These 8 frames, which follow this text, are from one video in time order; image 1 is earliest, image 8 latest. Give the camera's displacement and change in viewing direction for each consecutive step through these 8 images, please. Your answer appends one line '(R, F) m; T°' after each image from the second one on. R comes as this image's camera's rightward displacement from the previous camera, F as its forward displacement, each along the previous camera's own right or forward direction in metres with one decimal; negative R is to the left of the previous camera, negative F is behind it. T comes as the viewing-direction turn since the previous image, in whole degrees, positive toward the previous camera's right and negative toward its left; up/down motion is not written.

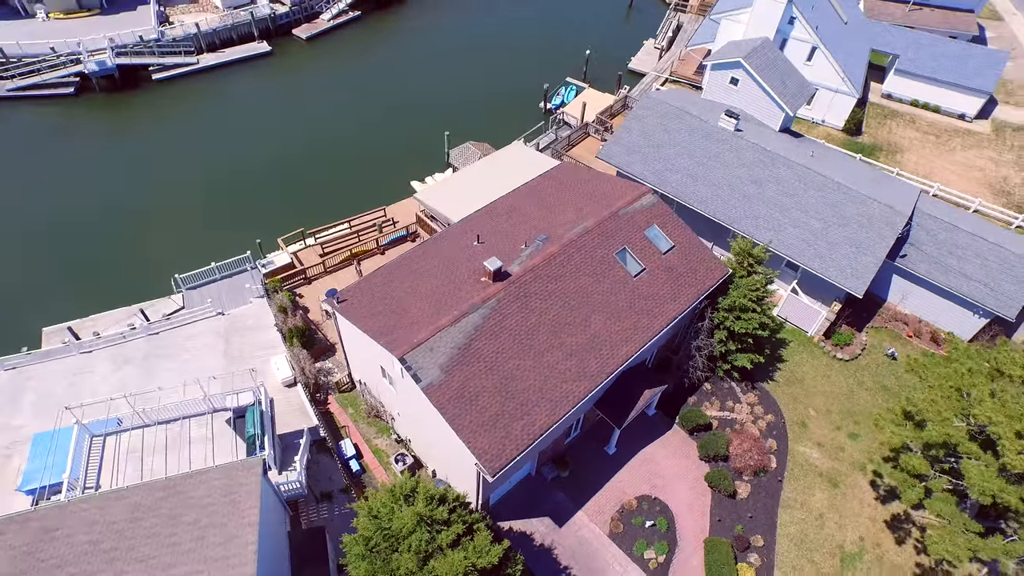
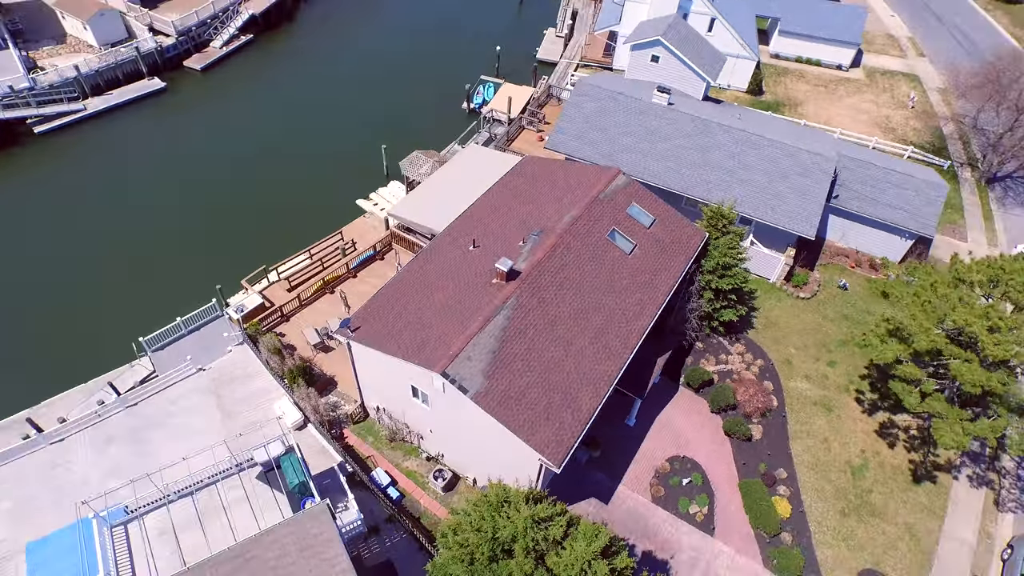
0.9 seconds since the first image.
(-4.3, 0.0) m; +9°
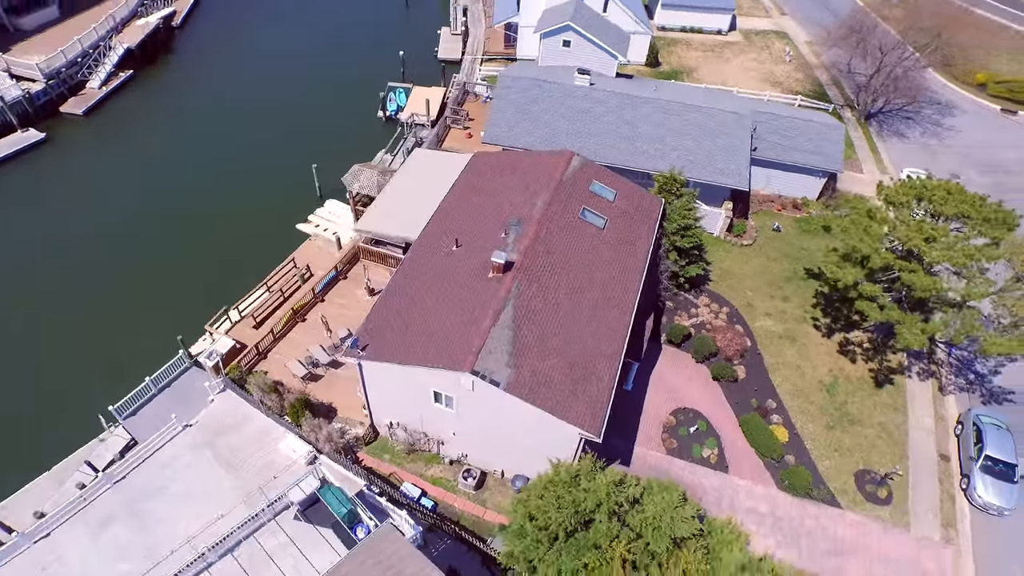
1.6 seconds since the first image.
(-3.8, -0.2) m; +9°
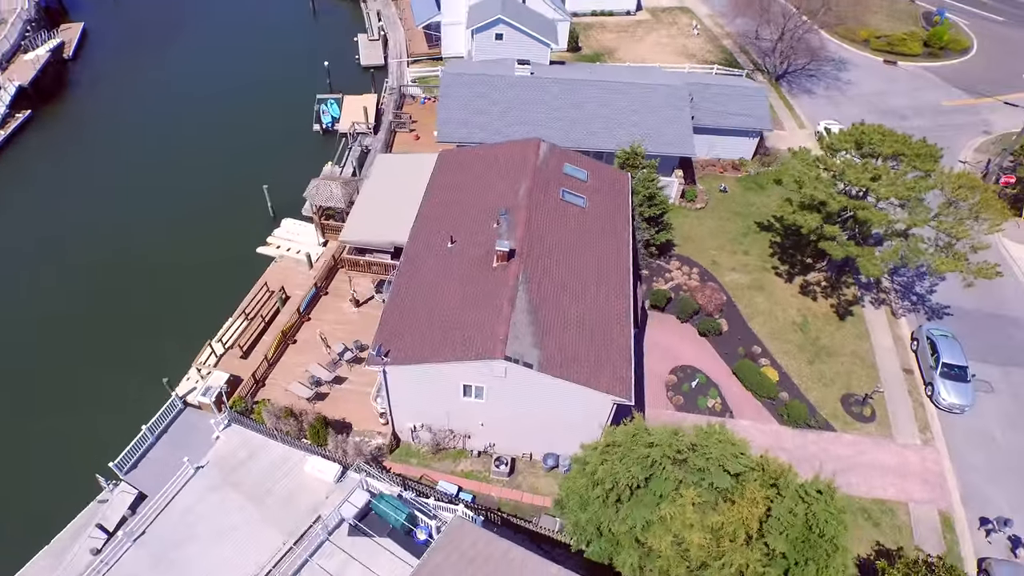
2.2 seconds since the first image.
(-3.5, -0.3) m; +8°
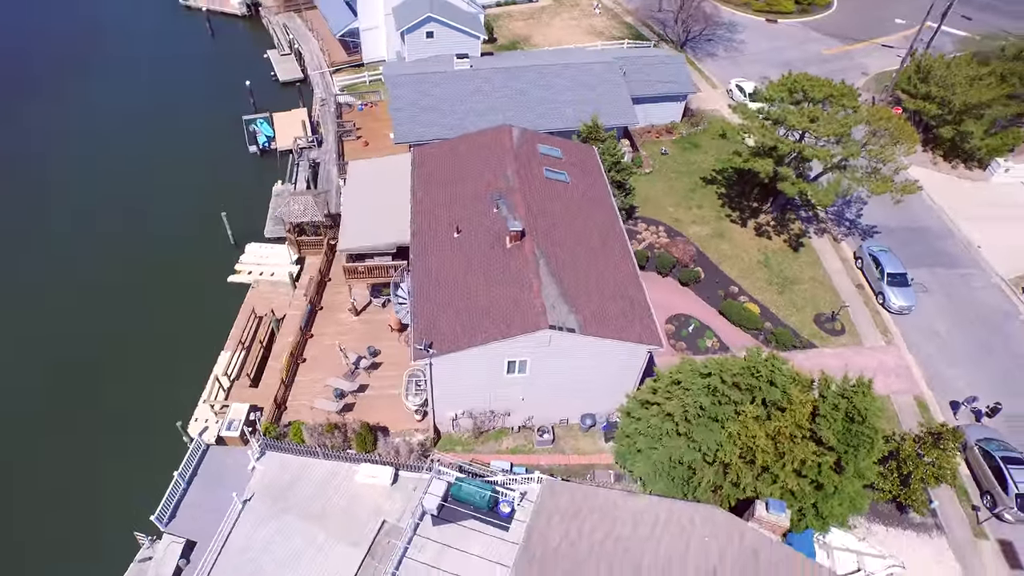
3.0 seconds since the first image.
(-4.6, -0.7) m; +9°
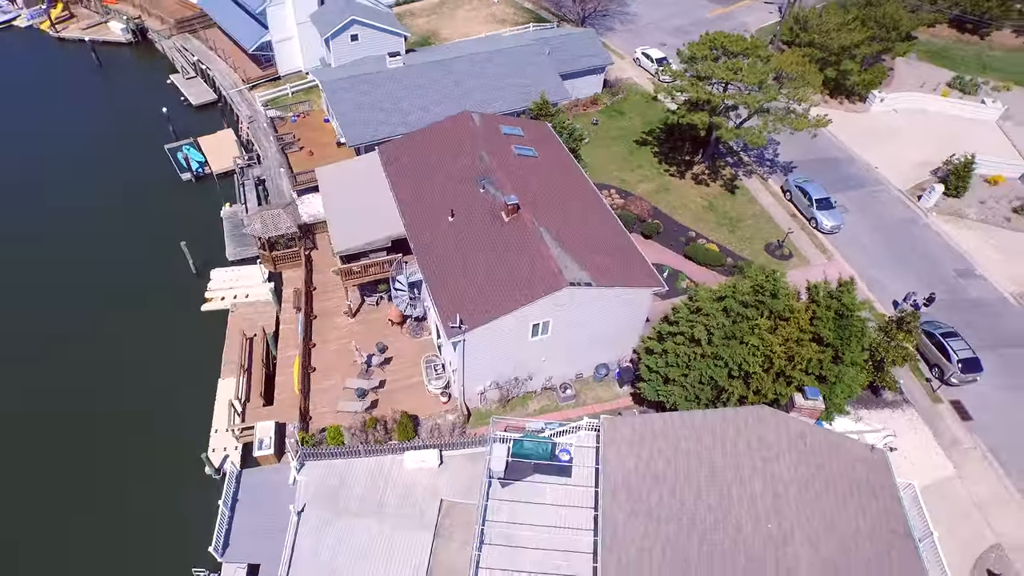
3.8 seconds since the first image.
(-4.4, -1.0) m; +9°
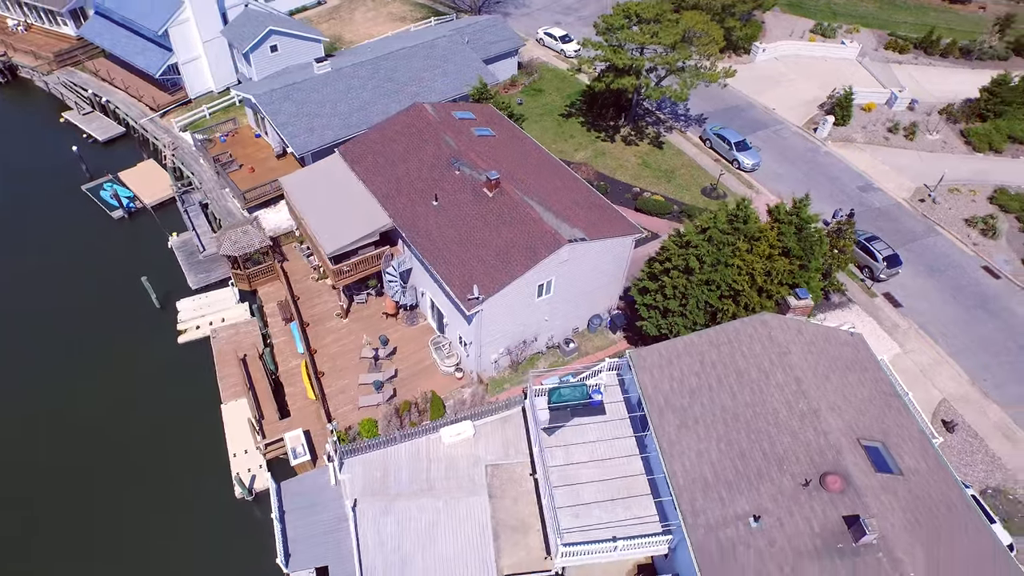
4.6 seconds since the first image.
(-4.3, -1.1) m; +9°
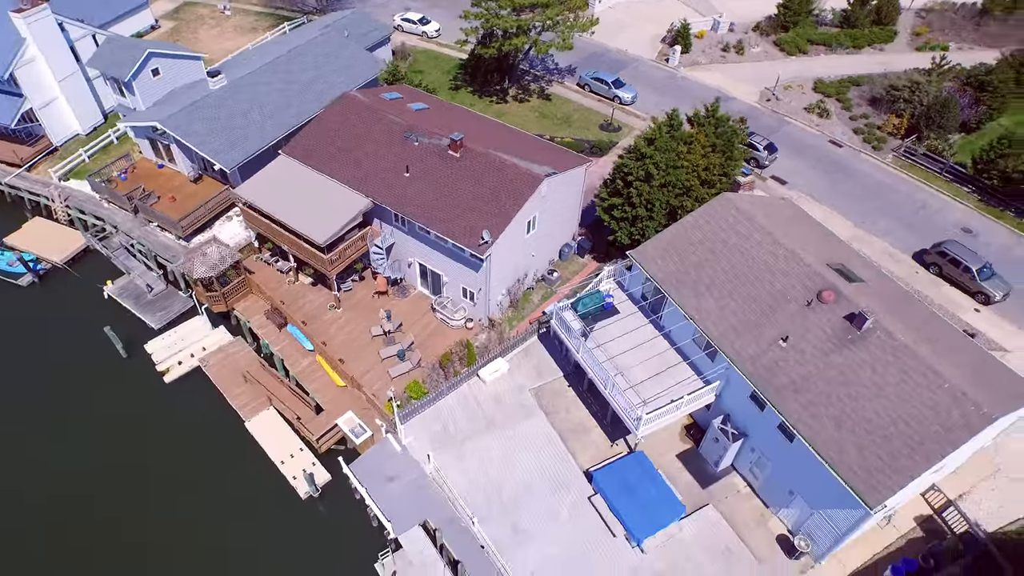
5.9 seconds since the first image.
(-6.8, -1.6) m; +13°
